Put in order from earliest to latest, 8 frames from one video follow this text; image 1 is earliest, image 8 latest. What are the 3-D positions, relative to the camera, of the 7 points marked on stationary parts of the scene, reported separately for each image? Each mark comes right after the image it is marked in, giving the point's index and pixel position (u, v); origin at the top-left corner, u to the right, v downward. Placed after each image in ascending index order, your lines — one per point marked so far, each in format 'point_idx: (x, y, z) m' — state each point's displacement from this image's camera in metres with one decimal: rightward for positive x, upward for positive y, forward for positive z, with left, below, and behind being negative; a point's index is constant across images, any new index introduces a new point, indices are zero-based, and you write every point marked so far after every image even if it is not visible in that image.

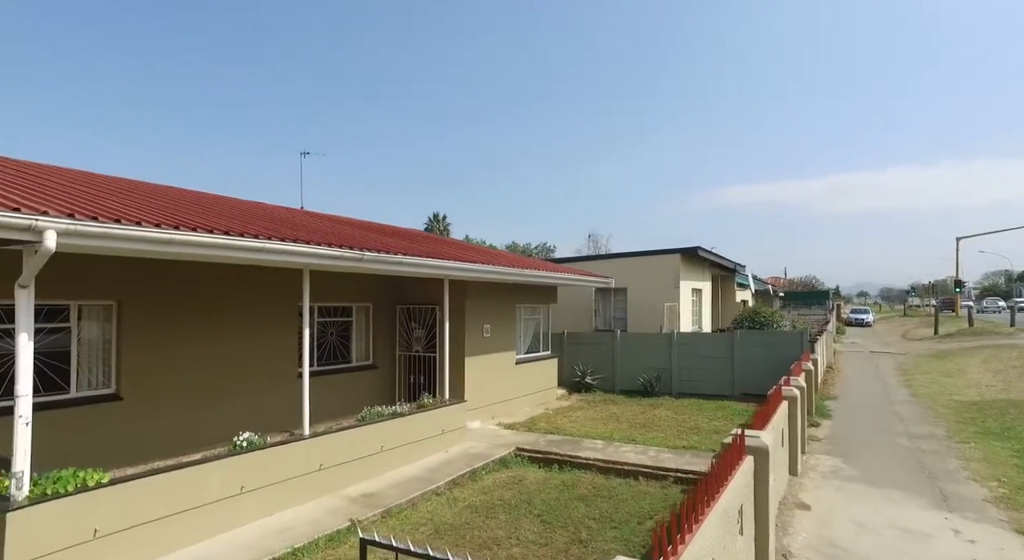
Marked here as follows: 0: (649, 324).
0: (+3.5, -1.1, +15.3) m
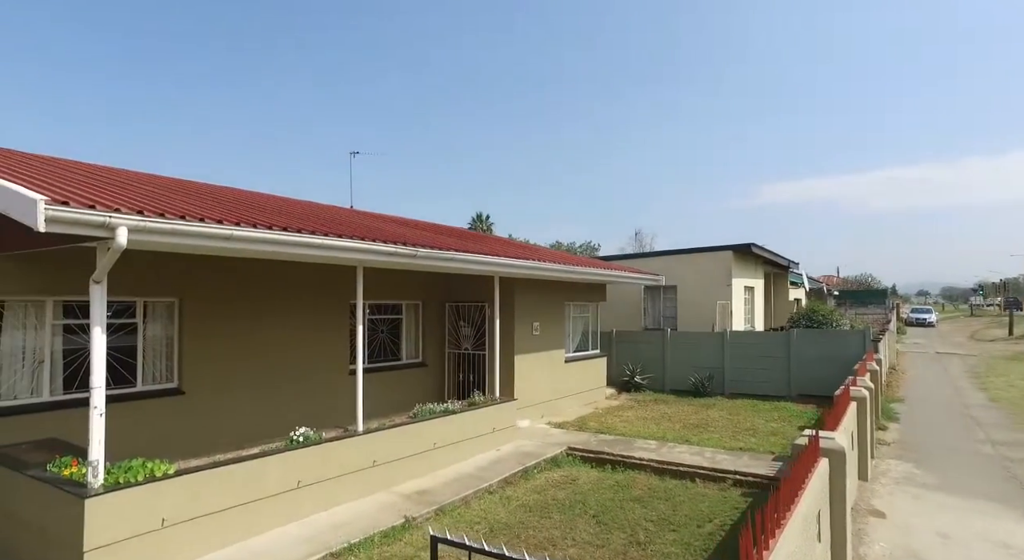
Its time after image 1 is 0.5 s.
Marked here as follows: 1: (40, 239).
0: (+4.6, -1.1, +15.0) m
1: (-3.8, +0.3, +4.9) m
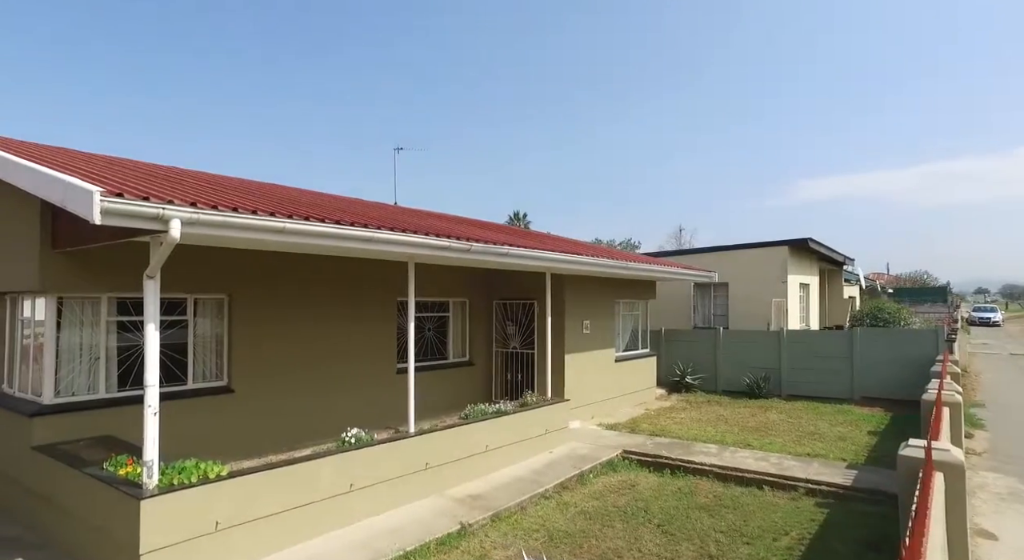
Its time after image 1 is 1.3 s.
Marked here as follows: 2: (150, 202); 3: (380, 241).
0: (+5.7, -1.0, +14.4) m
1: (-3.3, +0.3, +4.8) m
2: (-2.3, +0.5, +4.0) m
3: (-1.2, +0.4, +5.6) m
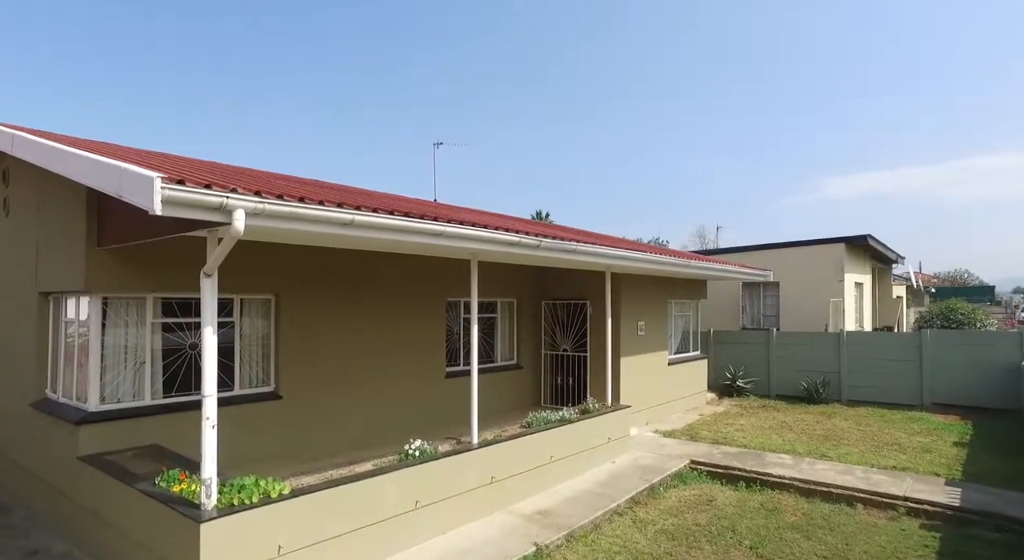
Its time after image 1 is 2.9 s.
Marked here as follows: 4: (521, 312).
0: (+6.6, -0.9, +13.7) m
1: (-2.6, +0.3, +4.5) m
2: (-1.7, +0.5, +3.5) m
3: (-0.5, +0.4, +5.1) m
4: (+0.1, -0.5, +10.0) m
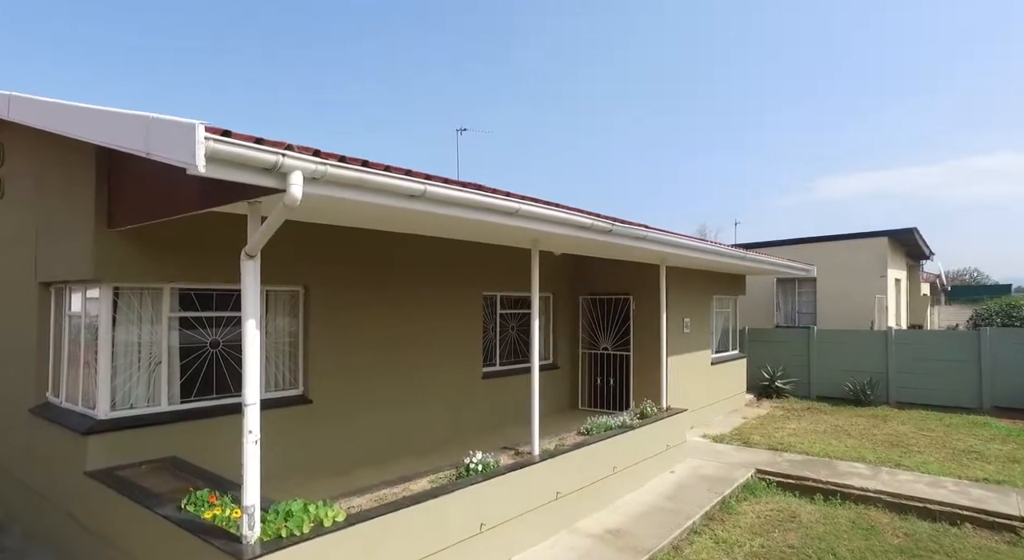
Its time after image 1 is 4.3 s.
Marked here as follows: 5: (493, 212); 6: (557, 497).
0: (+7.2, -0.8, +13.0) m
1: (-2.1, +0.4, +3.7) m
2: (-1.1, +0.6, +2.8) m
3: (+0.1, +0.5, +4.4) m
4: (+0.7, -0.4, +9.3) m
5: (-0.1, +0.4, +4.2) m
6: (+0.4, -1.9, +5.3) m
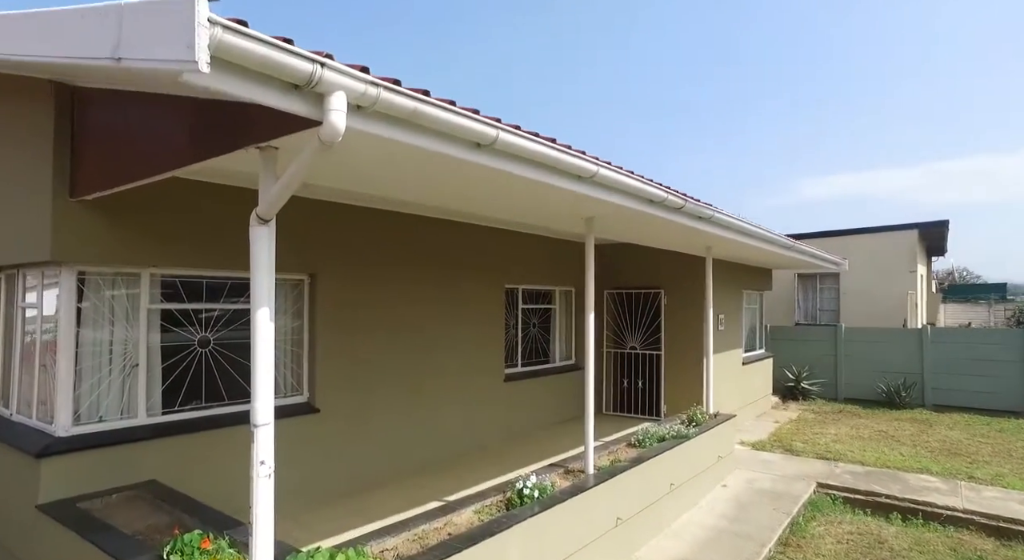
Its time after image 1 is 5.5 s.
0: (+7.3, -0.8, +12.3) m
1: (-1.6, +0.6, +2.8) m
2: (-0.7, +0.7, +1.9) m
3: (+0.5, +0.6, +3.6) m
4: (+1.0, -0.3, +8.4) m
5: (+0.3, +0.5, +3.3) m
6: (+0.7, -1.8, +4.4) m
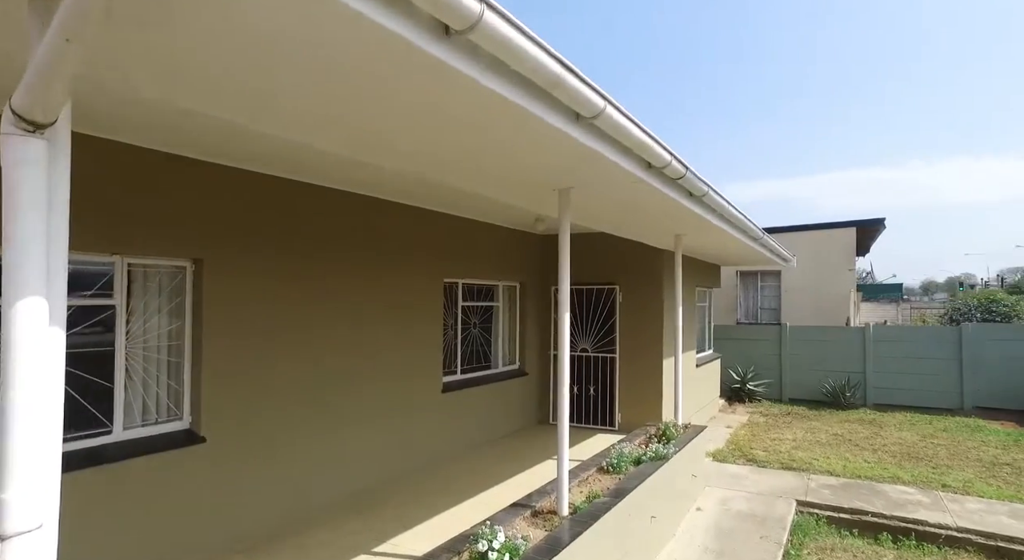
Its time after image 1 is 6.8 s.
0: (+6.0, -0.7, +12.1) m
1: (-1.7, +0.6, +1.6) m
2: (-0.6, +0.8, +0.8) m
3: (+0.3, +0.6, +2.6) m
4: (+0.2, -0.2, +7.5) m
5: (+0.2, +0.6, +2.3) m
6: (+0.5, -1.7, +3.5) m
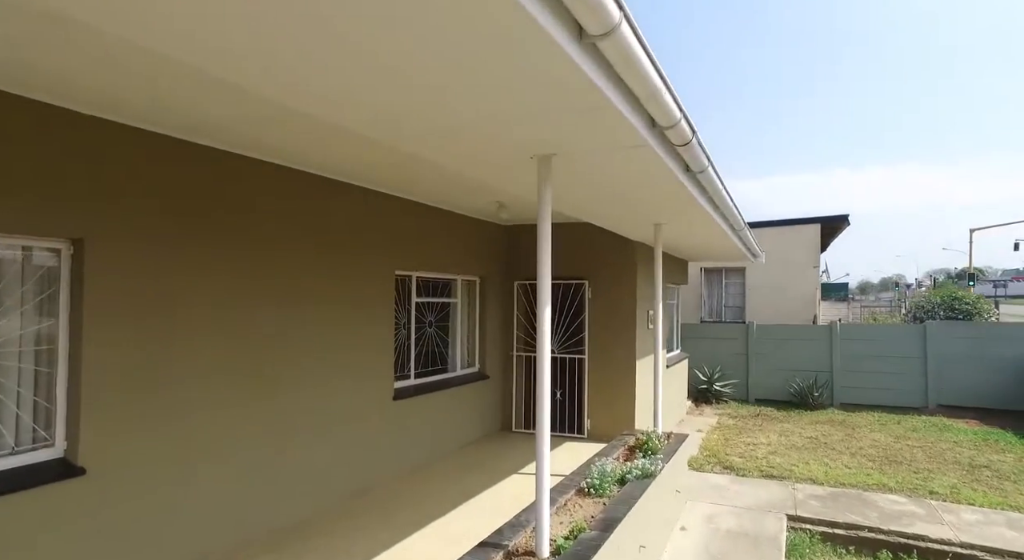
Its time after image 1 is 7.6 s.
0: (+5.2, -0.7, +11.9) m
1: (-1.7, +0.7, +0.8) m
2: (-0.5, +0.8, +0.1) m
3: (+0.3, +0.7, +1.9) m
4: (-0.2, -0.2, +6.8) m
5: (+0.1, +0.7, +1.6) m
6: (+0.3, -1.6, +2.8) m
